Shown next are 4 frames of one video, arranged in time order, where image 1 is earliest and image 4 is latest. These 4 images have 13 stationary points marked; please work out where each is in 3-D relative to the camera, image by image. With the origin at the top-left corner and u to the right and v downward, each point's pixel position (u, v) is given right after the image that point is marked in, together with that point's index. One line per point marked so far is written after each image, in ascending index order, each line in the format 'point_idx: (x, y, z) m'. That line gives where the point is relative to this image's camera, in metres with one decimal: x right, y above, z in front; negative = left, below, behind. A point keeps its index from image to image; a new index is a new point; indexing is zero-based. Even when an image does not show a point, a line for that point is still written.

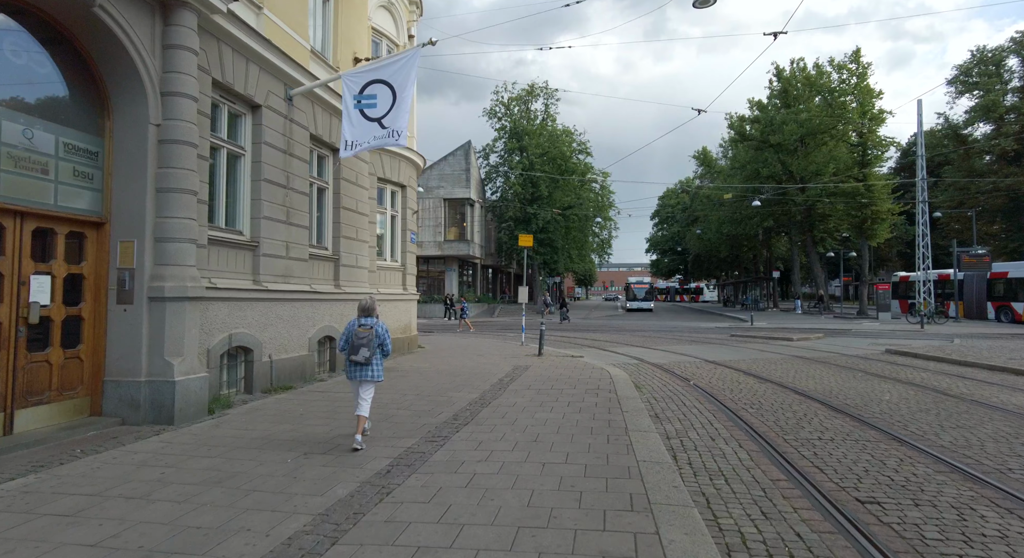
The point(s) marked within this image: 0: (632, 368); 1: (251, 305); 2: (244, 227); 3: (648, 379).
0: (+2.4, -1.8, +12.1) m
1: (-3.8, -0.4, +8.8) m
2: (-4.1, +0.8, +9.1) m
3: (+2.4, -1.8, +10.6) m
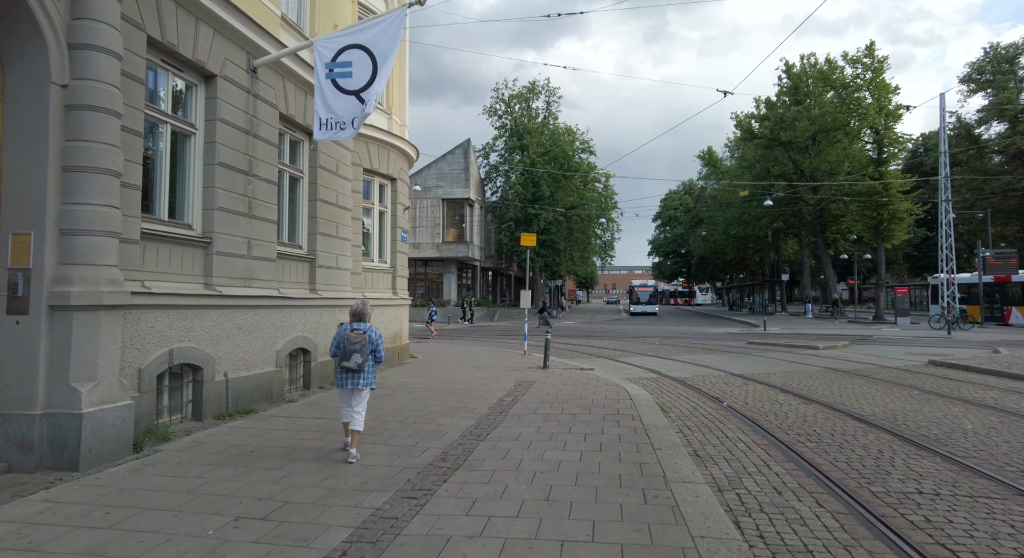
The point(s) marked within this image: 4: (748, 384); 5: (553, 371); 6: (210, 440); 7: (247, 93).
0: (+2.5, -1.9, +10.6) m
1: (-3.8, -0.4, +7.3) m
2: (-4.0, +0.8, +7.6) m
3: (+2.5, -1.9, +9.1) m
4: (+4.3, -1.9, +11.0) m
5: (+0.8, -1.9, +12.3) m
6: (-3.4, -1.8, +6.7) m
7: (-3.7, +2.6, +8.5) m
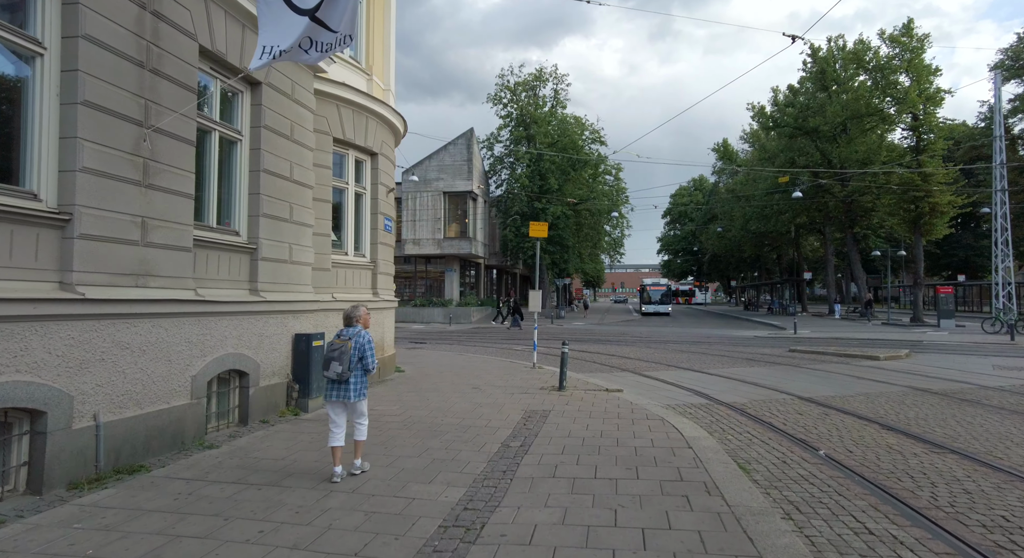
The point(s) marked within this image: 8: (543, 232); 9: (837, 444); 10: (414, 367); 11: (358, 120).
0: (+2.6, -1.9, +8.0) m
1: (-3.7, -0.4, +4.7) m
2: (-3.9, +0.8, +5.1) m
3: (+2.5, -1.8, +6.5) m
4: (+4.4, -1.9, +8.3) m
5: (+0.9, -1.8, +9.7) m
6: (-3.3, -1.8, +4.1) m
7: (-3.6, +2.7, +5.9) m
8: (+0.9, +1.4, +17.3) m
9: (+3.7, -1.8, +6.8) m
10: (-2.2, -2.0, +13.6) m
11: (-2.8, +2.9, +10.9) m
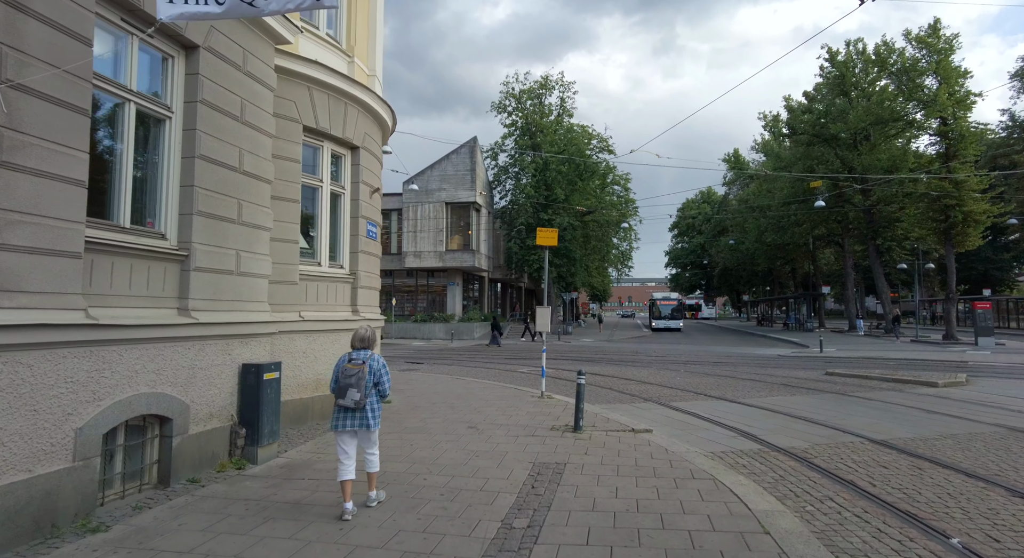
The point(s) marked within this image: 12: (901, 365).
0: (+2.6, -2.0, +6.1) m
1: (-3.7, -0.5, +3.0) m
2: (-3.9, +0.7, +3.3) m
3: (+2.6, -2.0, +4.7) m
4: (+4.4, -2.1, +6.4) m
5: (+1.0, -2.0, +7.8) m
6: (-3.3, -1.8, +2.3) m
7: (-3.6, +2.5, +4.2) m
8: (+1.0, +1.0, +15.6) m
9: (+3.7, -2.0, +4.9) m
10: (-2.1, -2.3, +11.8) m
11: (-2.7, +2.6, +9.2) m
12: (+12.2, -2.7, +18.9) m
